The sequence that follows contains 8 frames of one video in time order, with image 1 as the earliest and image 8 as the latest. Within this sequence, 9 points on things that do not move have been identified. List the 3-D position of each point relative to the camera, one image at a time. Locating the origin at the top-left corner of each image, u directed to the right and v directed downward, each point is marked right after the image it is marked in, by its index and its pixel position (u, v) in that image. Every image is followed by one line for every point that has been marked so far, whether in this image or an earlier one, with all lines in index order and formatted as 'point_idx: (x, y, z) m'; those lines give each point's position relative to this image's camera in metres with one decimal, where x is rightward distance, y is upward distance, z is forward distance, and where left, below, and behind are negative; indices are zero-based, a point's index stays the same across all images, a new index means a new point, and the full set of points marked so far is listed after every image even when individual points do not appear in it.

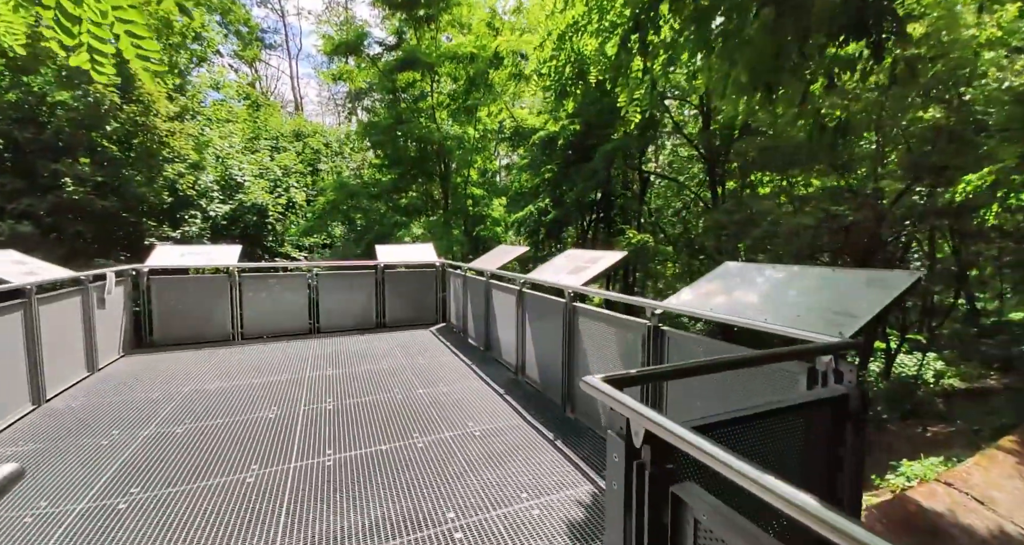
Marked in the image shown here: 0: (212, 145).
0: (-6.2, +2.6, +9.1) m
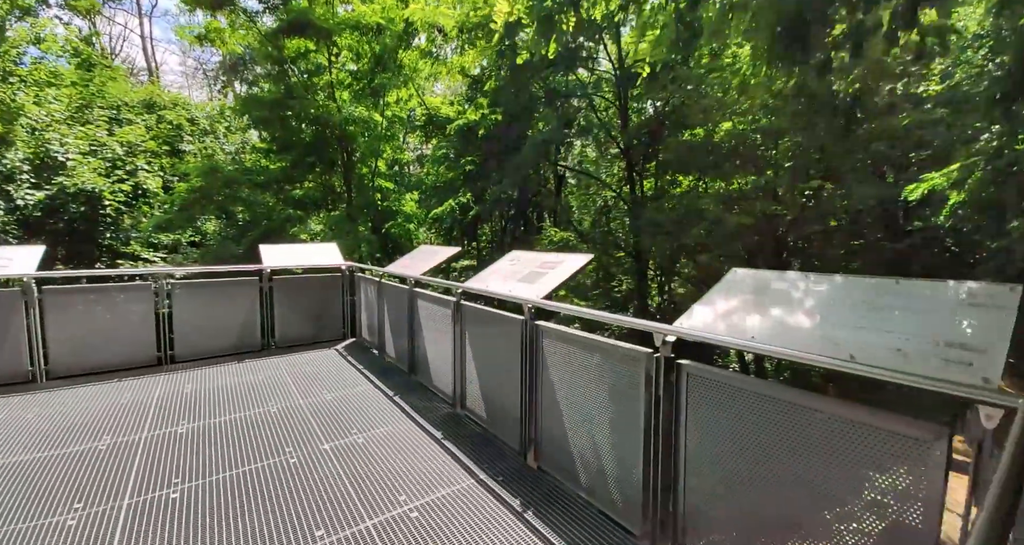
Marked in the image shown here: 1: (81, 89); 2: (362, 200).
0: (-7.7, +2.5, +7.1) m
1: (-8.6, +3.6, +8.9) m
2: (-3.0, +1.3, +8.3) m
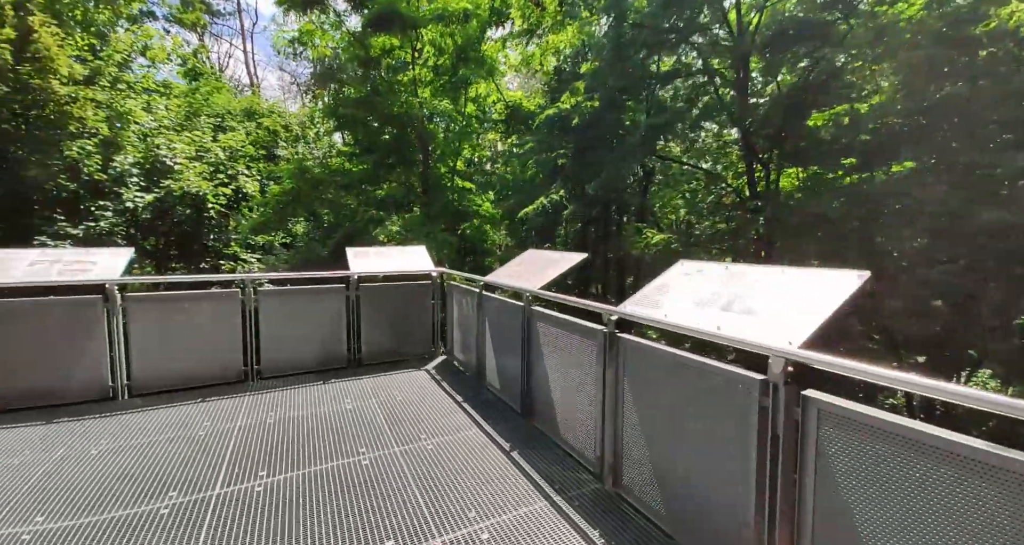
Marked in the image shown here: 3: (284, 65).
0: (-6.3, +2.5, +7.6) m
1: (-6.8, +3.6, +9.4) m
2: (-1.4, +1.3, +8.0) m
3: (-7.7, +6.9, +15.1) m
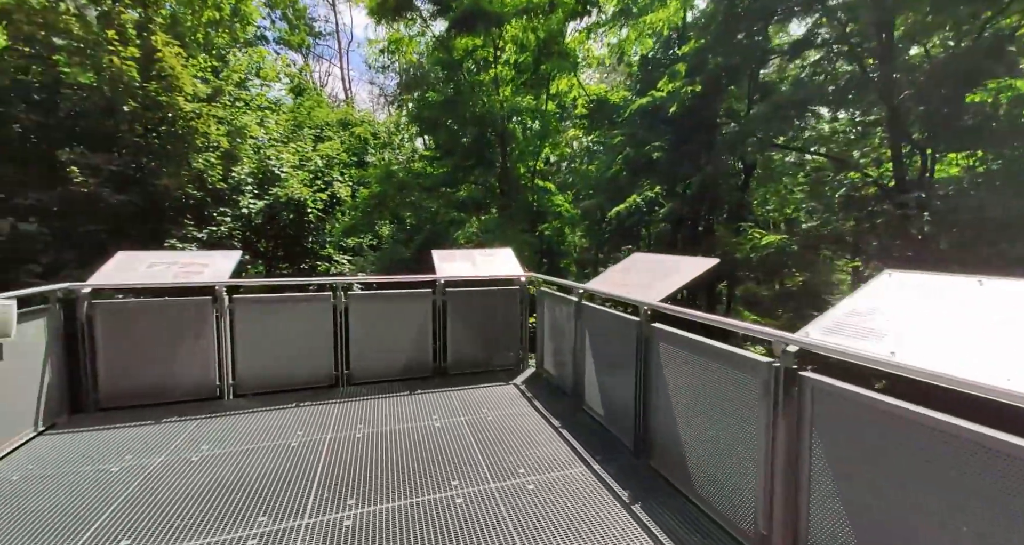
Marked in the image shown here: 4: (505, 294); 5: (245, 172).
0: (-4.8, +2.5, +8.2) m
1: (-5.0, +3.6, +10.1) m
2: (+0.1, +1.2, +7.8) m
3: (-4.9, +6.9, +15.8) m
4: (-0.1, -0.2, +3.9) m
5: (-4.7, +1.7, +7.7) m
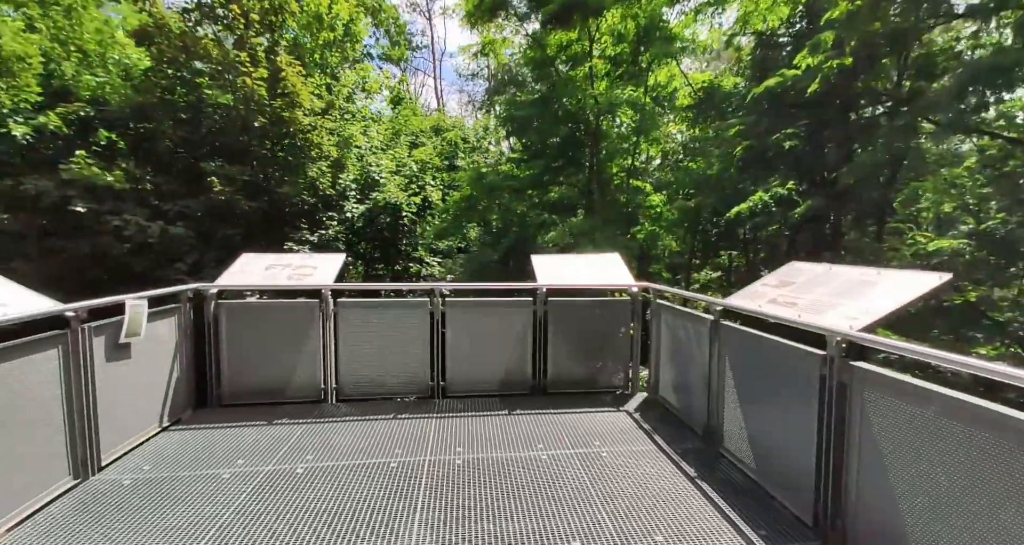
0: (-3.1, +2.5, +8.6) m
1: (-2.9, +3.6, +10.6) m
2: (+1.7, +1.1, +7.3) m
3: (-1.7, +6.9, +16.1) m
4: (+0.8, -0.3, +3.5) m
5: (-3.0, +1.7, +8.1) m
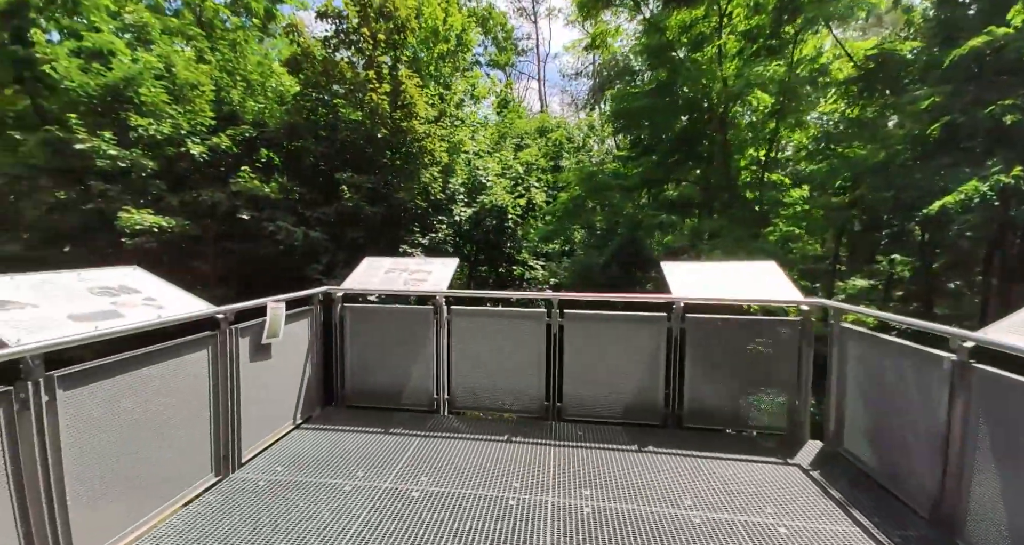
0: (-0.9, +2.4, +8.7) m
1: (-0.3, +3.5, +10.6) m
2: (+3.4, +1.0, +6.4) m
3: (+2.1, +6.8, +15.8) m
4: (+1.6, -0.3, +2.9) m
5: (-1.0, +1.7, +8.3) m
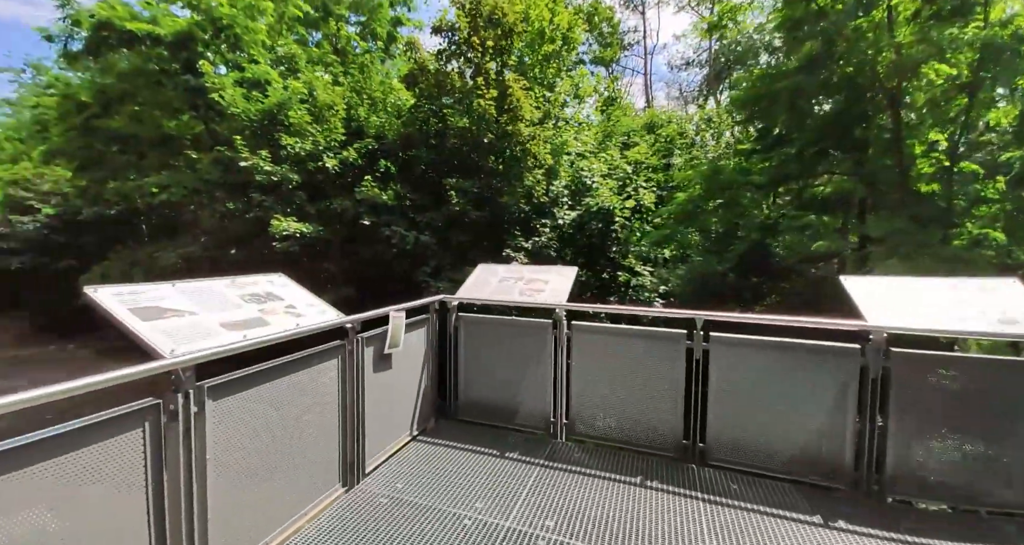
0: (+1.2, +2.3, +8.4) m
1: (+2.2, +3.4, +10.1) m
2: (+4.9, +0.9, +5.2) m
3: (+5.7, +6.6, +14.6) m
4: (+2.4, -0.5, +2.2) m
5: (+1.0, +1.6, +8.0) m
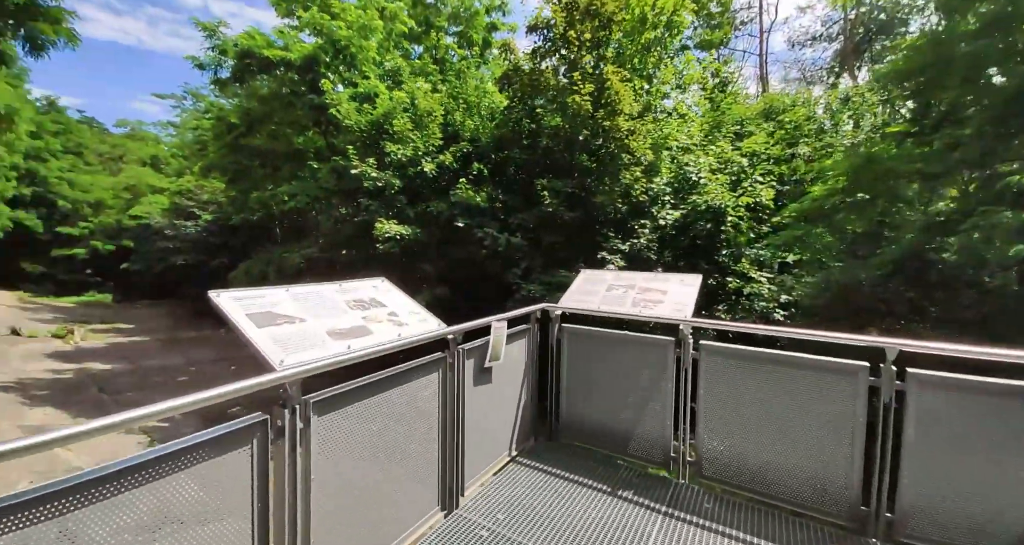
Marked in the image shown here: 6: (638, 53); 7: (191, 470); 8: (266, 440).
0: (+2.9, +2.2, +7.7) m
1: (+4.3, +3.3, +9.1) m
2: (+5.9, +0.7, +3.8) m
3: (+8.7, +6.4, +12.9) m
4: (+2.9, -0.6, +1.3) m
5: (+2.7, +1.5, +7.3) m
6: (+2.6, +4.6, +9.3) m
7: (-1.1, -0.7, +1.5) m
8: (-1.0, -0.7, +1.8) m
